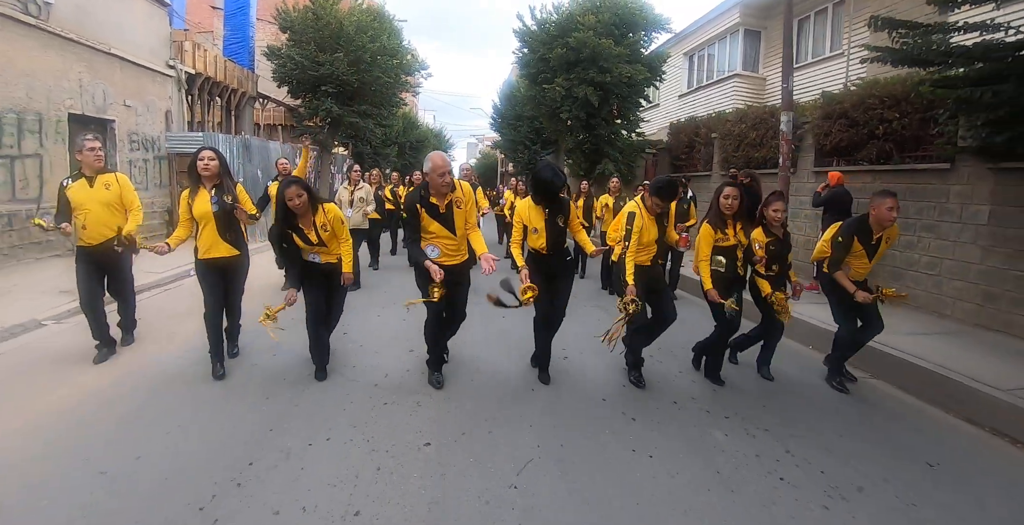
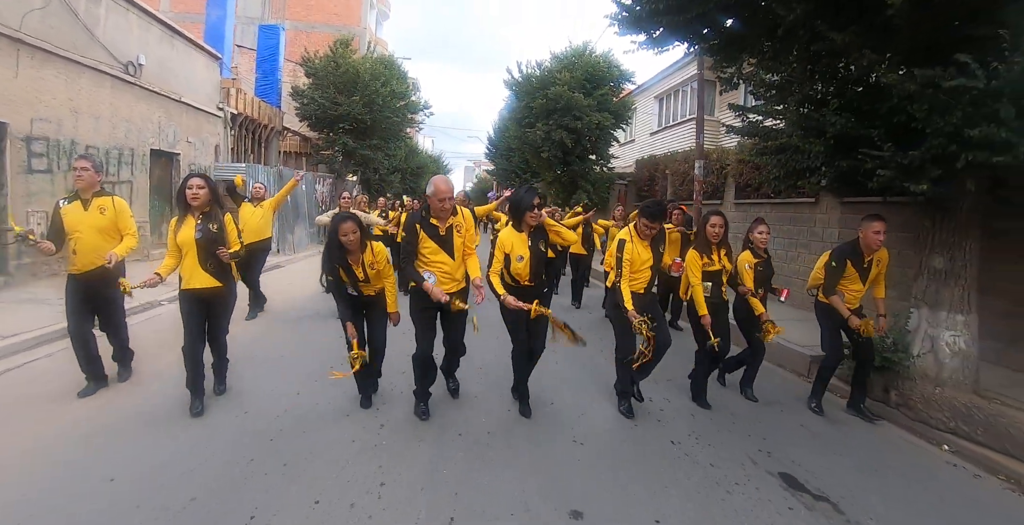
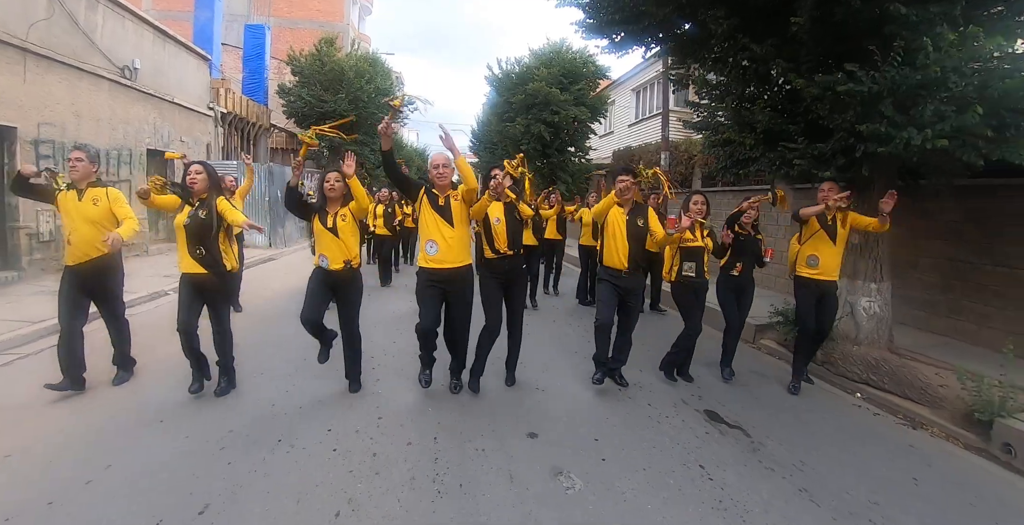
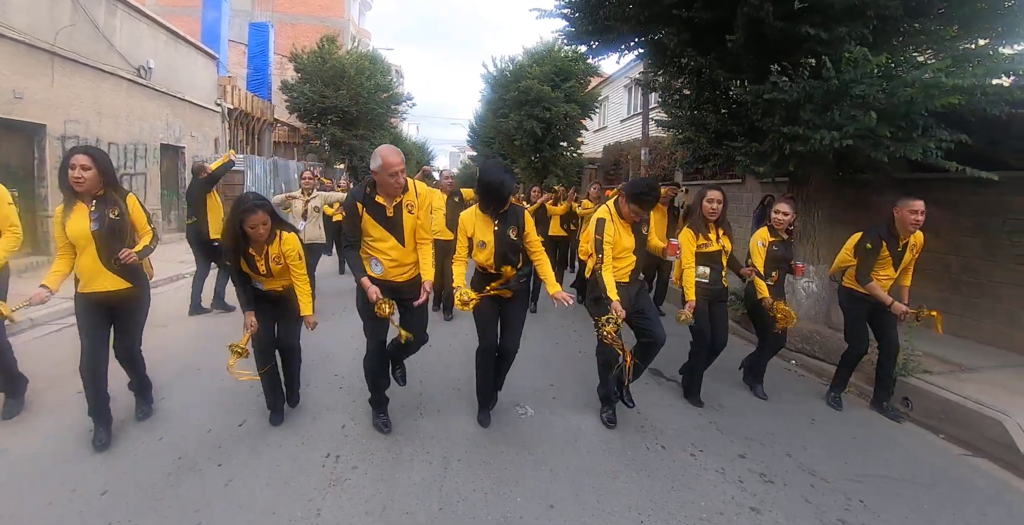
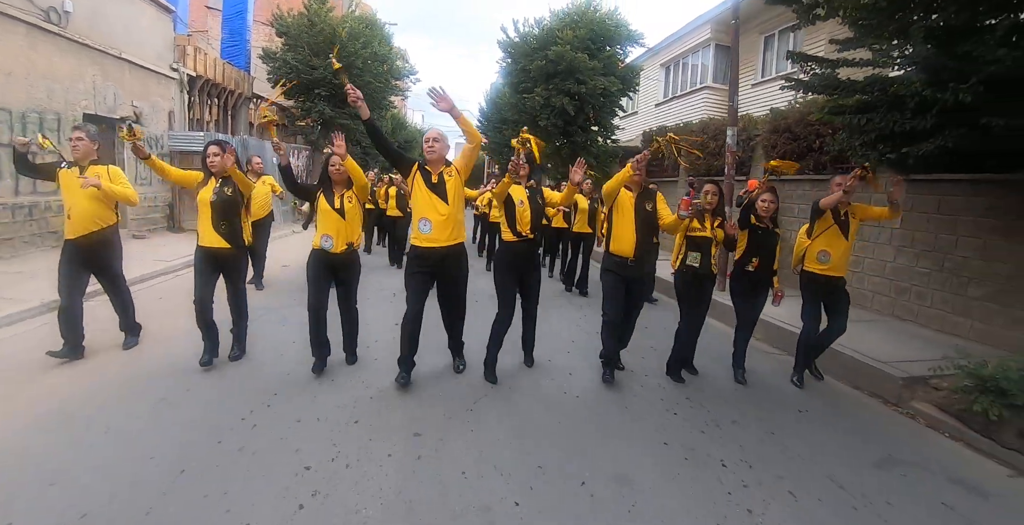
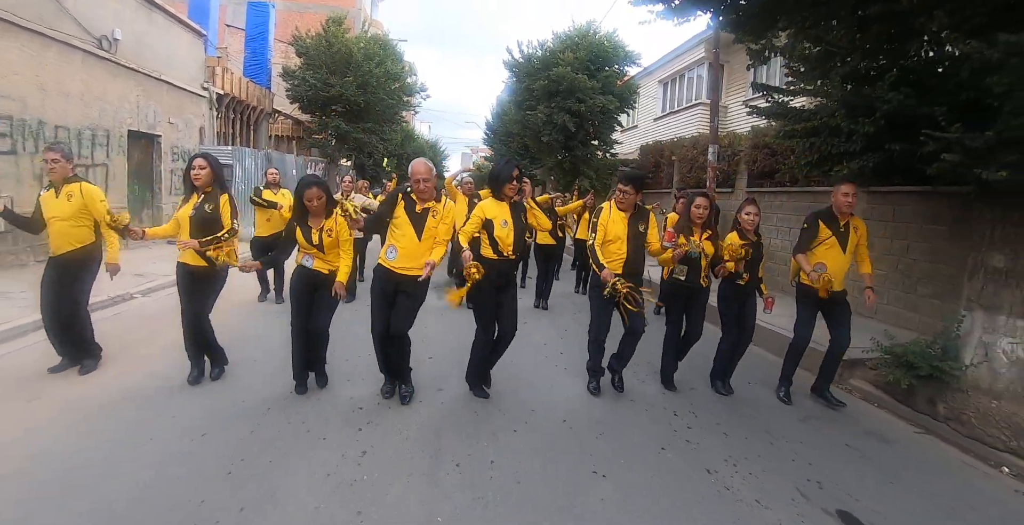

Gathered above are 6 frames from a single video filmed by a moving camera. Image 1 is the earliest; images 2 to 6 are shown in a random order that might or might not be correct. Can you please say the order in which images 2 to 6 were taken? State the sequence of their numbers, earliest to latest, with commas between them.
5, 6, 2, 3, 4
